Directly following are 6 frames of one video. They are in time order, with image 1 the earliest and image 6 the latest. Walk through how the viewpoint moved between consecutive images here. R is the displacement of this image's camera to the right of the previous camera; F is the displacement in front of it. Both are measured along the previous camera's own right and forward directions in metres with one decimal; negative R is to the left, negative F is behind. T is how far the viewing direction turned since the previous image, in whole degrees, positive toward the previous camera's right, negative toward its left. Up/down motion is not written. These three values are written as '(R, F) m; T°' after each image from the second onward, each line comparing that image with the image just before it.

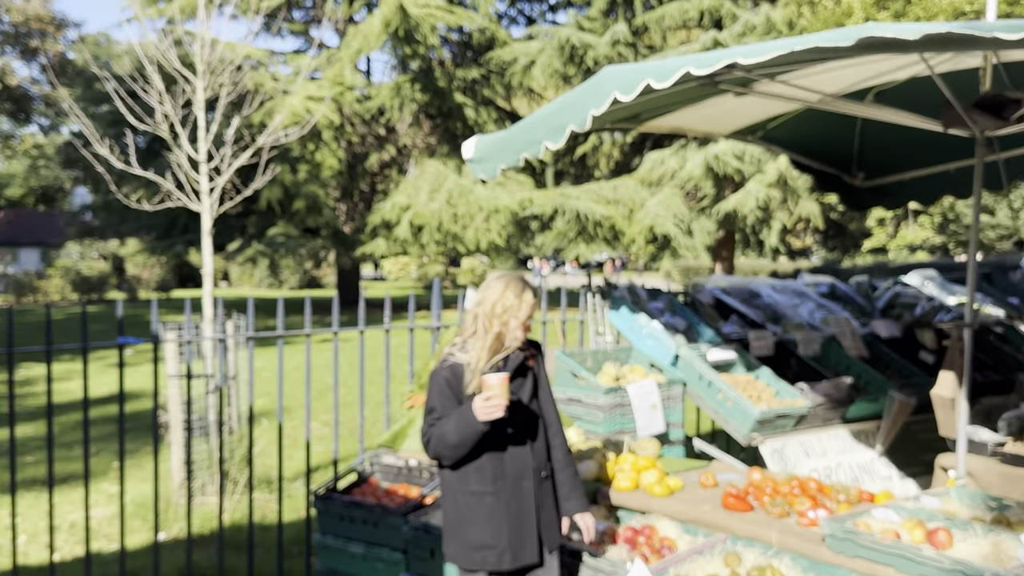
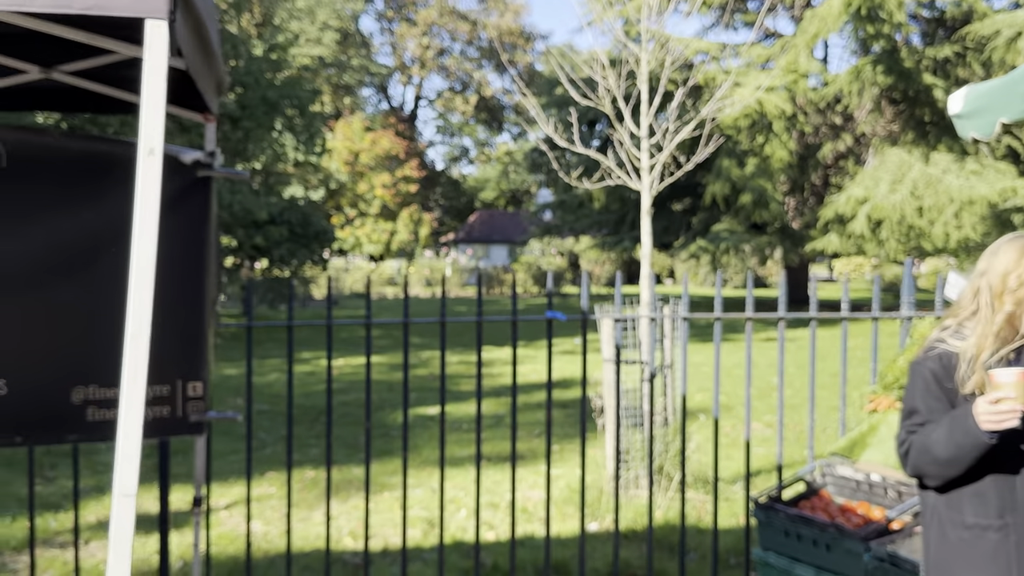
(-0.2, +0.9) m; -27°
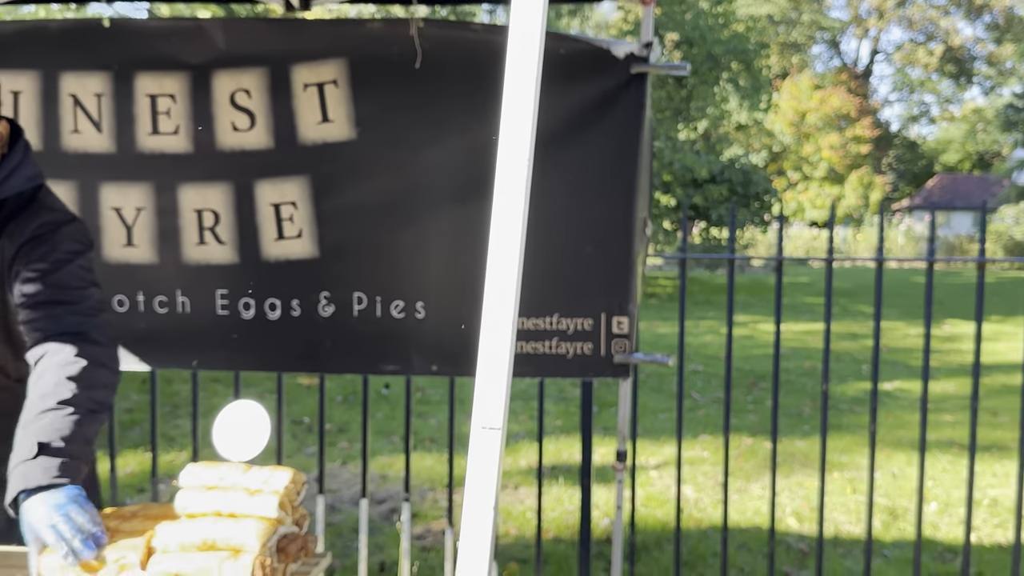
(-0.2, +0.8) m; -27°
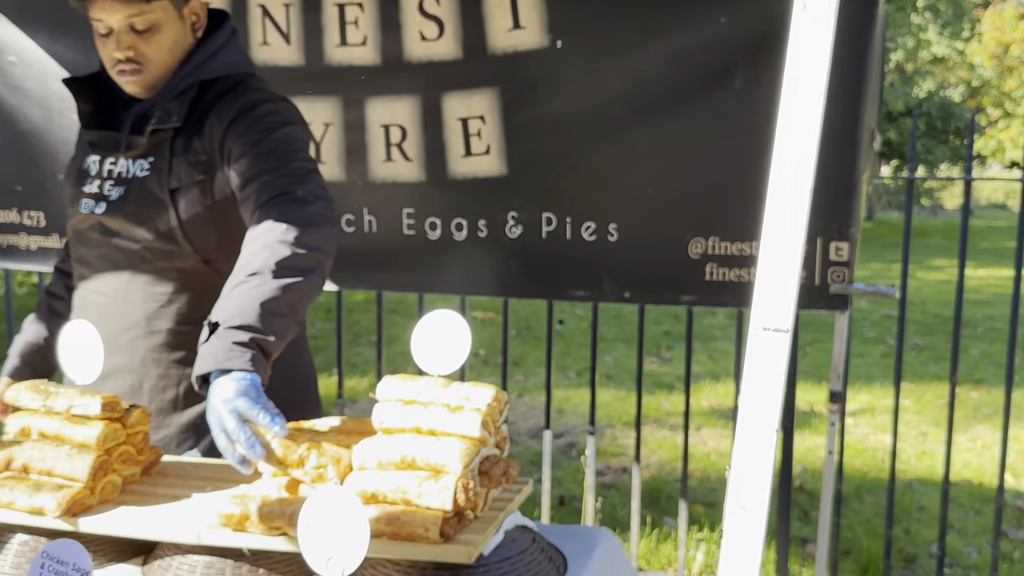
(-0.1, +0.2) m; -10°
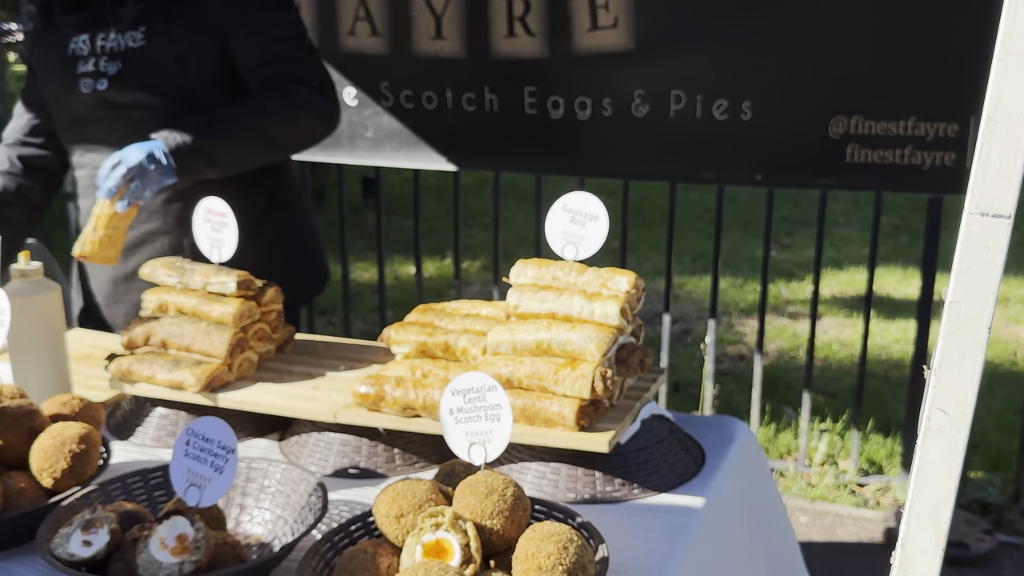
(-0.1, +0.1) m; -7°
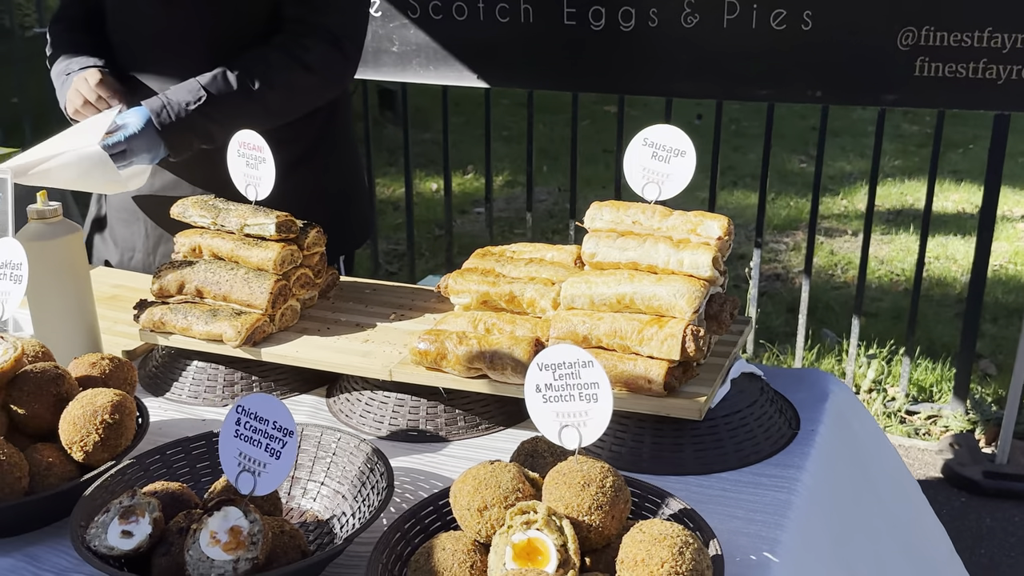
(-0.1, +0.2) m; -1°
